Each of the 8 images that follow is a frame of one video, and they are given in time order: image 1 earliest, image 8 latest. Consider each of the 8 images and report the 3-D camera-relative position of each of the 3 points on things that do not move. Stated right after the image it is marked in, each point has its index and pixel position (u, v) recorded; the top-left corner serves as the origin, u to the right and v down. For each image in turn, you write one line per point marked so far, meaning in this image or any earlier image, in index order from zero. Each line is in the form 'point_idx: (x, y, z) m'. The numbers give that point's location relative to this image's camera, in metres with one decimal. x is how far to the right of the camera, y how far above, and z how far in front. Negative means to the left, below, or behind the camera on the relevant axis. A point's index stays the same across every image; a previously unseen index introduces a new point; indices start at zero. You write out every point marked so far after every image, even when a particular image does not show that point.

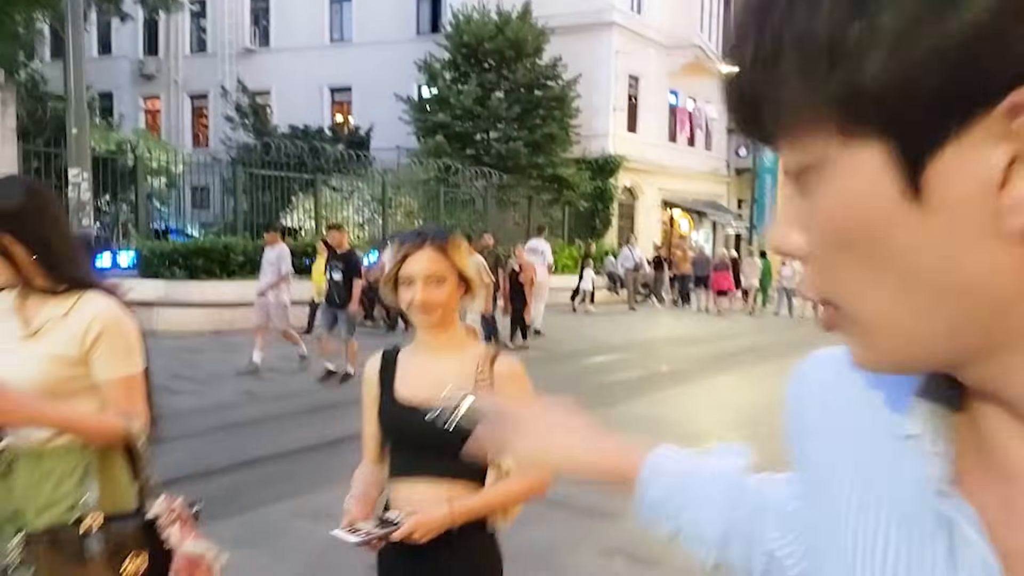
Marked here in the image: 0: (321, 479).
0: (-1.4, -1.6, +5.6) m
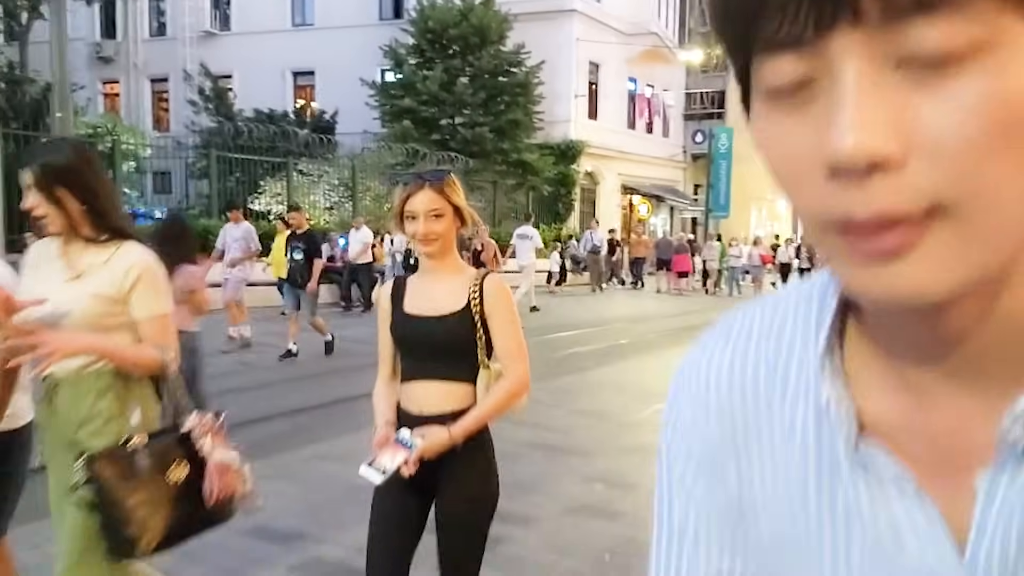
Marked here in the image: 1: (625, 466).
0: (-1.5, -1.3, +6.4) m
1: (+0.8, -1.2, +6.4) m
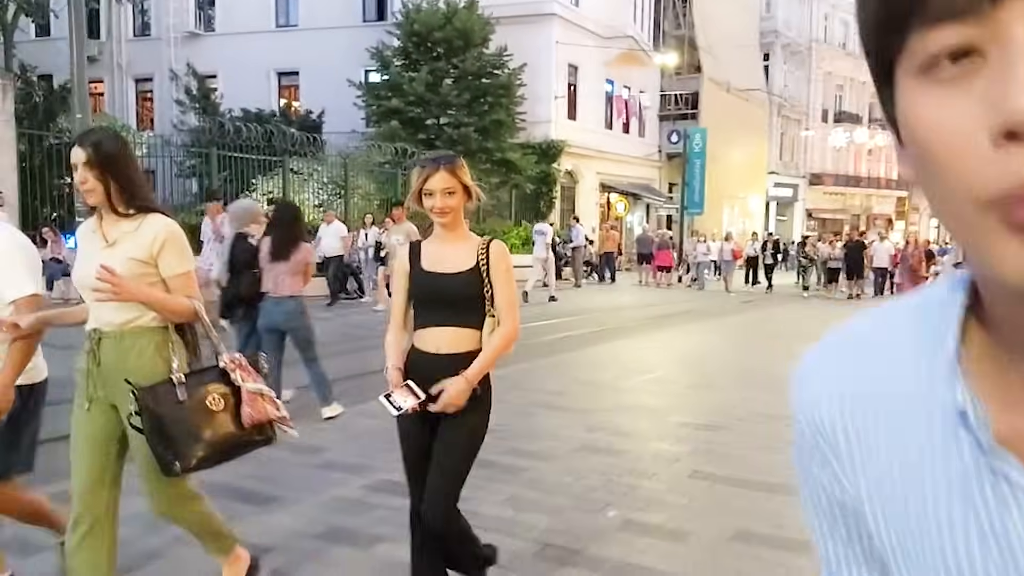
0: (-1.3, -1.2, +7.5) m
1: (+0.9, -1.1, +7.6) m
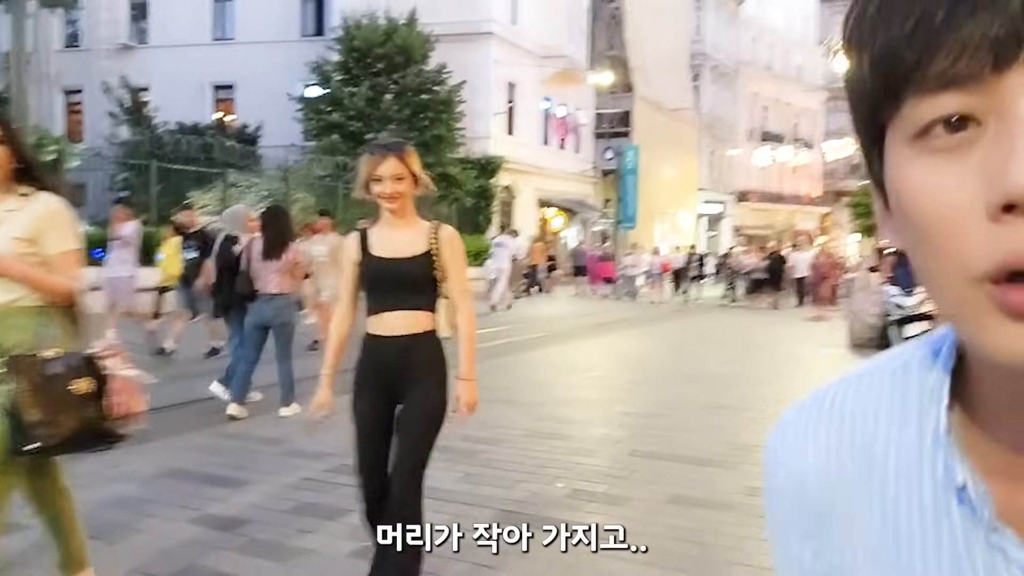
0: (-1.7, -1.2, +7.9) m
1: (+0.5, -1.1, +8.2) m
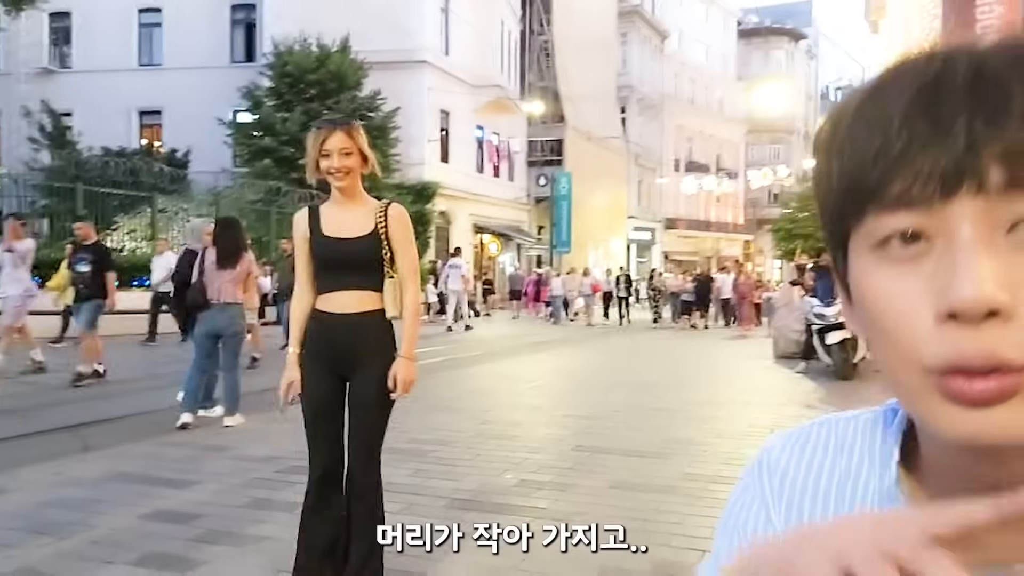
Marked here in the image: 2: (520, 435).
0: (-2.2, -1.2, +7.9) m
1: (0.0, -1.1, +8.4) m
2: (+0.1, -1.1, +7.4) m
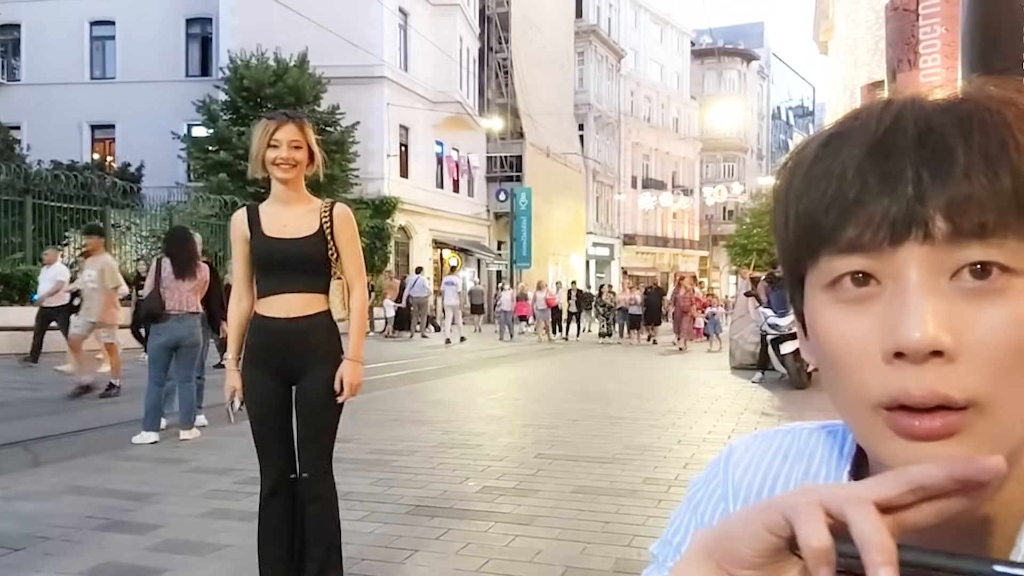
0: (-2.5, -1.3, +7.8) m
1: (-0.3, -1.2, +8.3) m
2: (-0.2, -1.2, +7.4) m
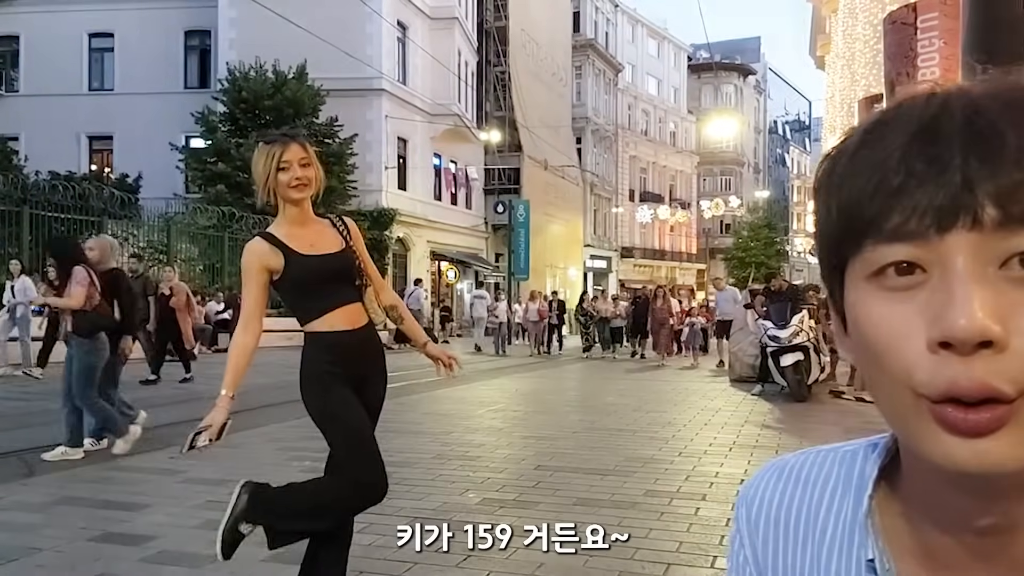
0: (-2.5, -1.4, +7.7) m
1: (-0.3, -1.3, +8.3) m
2: (-0.2, -1.3, +7.3) m
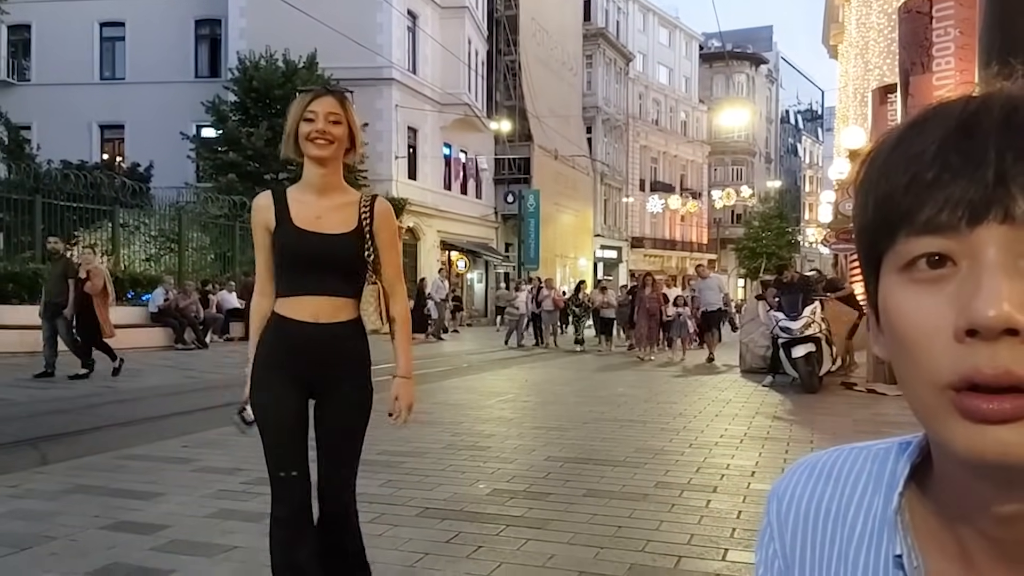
0: (-2.4, -1.3, +7.8) m
1: (-0.3, -1.2, +8.3) m
2: (-0.2, -1.2, +7.3) m
